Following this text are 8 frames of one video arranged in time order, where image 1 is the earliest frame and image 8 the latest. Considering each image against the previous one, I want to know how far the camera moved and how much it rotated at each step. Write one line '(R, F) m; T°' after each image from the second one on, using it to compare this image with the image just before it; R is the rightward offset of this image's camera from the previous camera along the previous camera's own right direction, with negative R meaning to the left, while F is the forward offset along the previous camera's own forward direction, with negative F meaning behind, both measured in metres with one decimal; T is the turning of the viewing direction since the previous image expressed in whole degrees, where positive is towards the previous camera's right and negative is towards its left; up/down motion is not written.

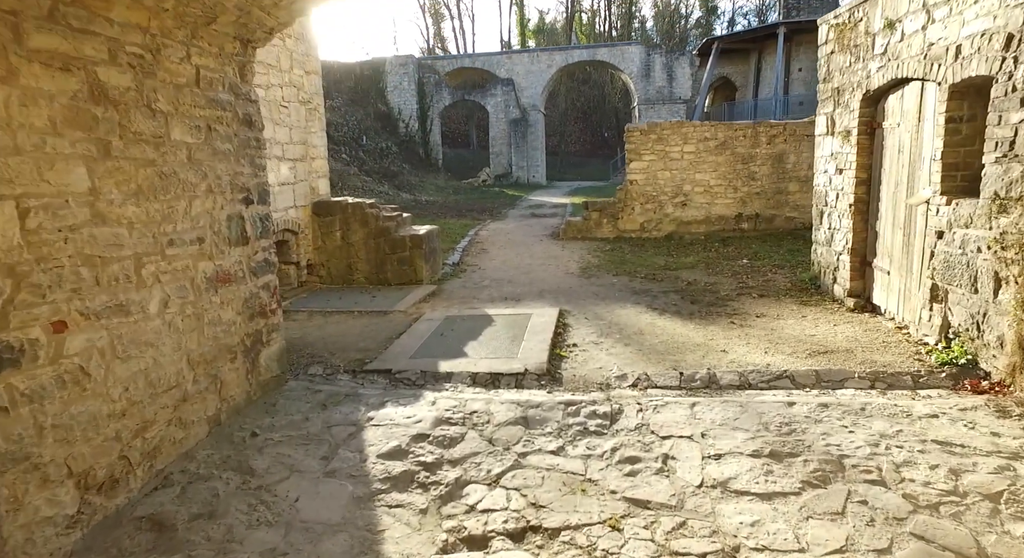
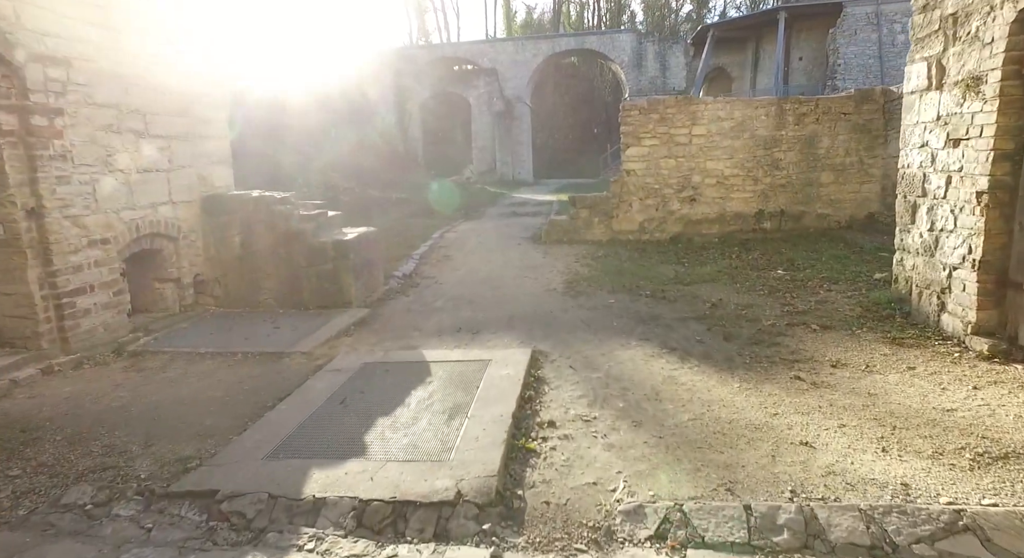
(+0.3, +2.1) m; +1°
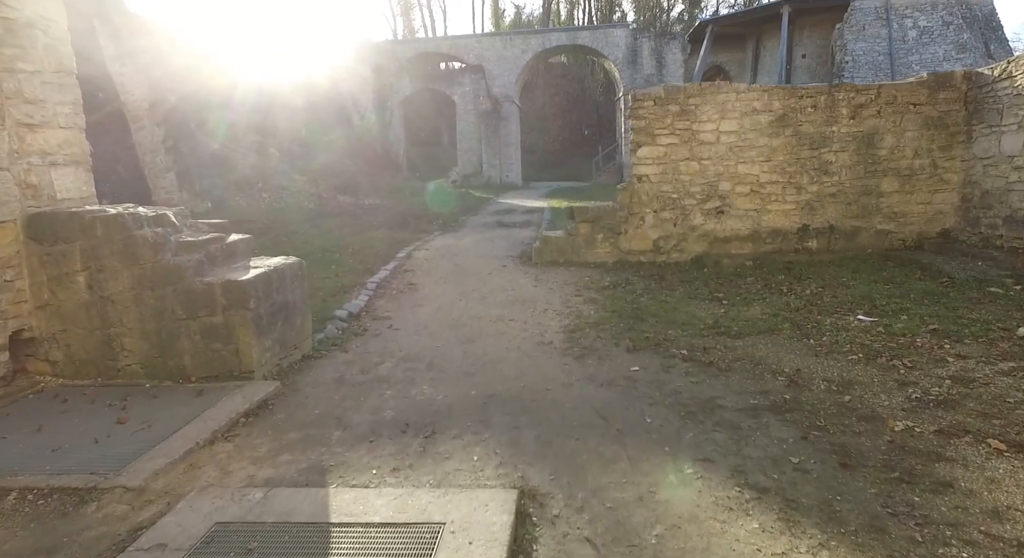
(+0.1, +2.0) m; +1°
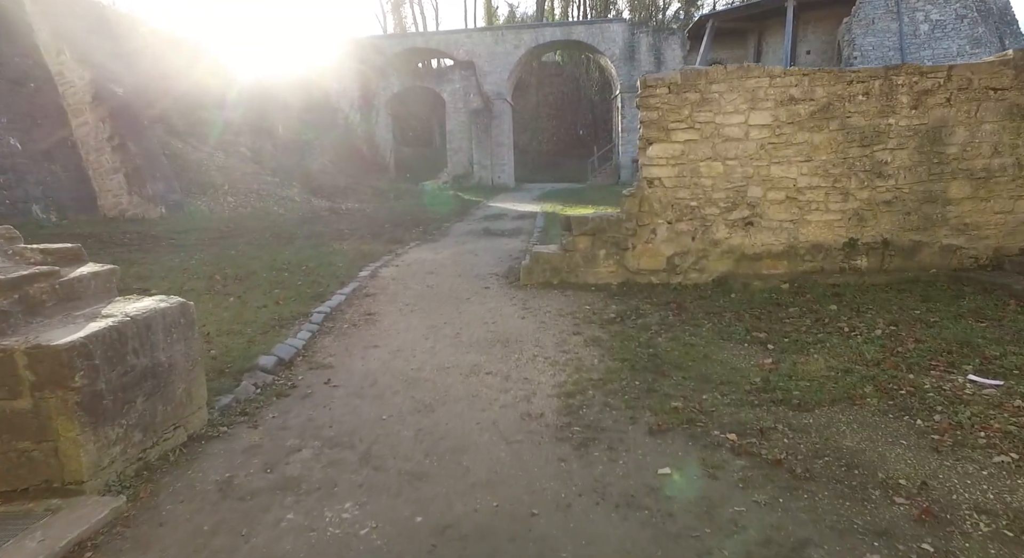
(+0.1, +1.5) m; +1°
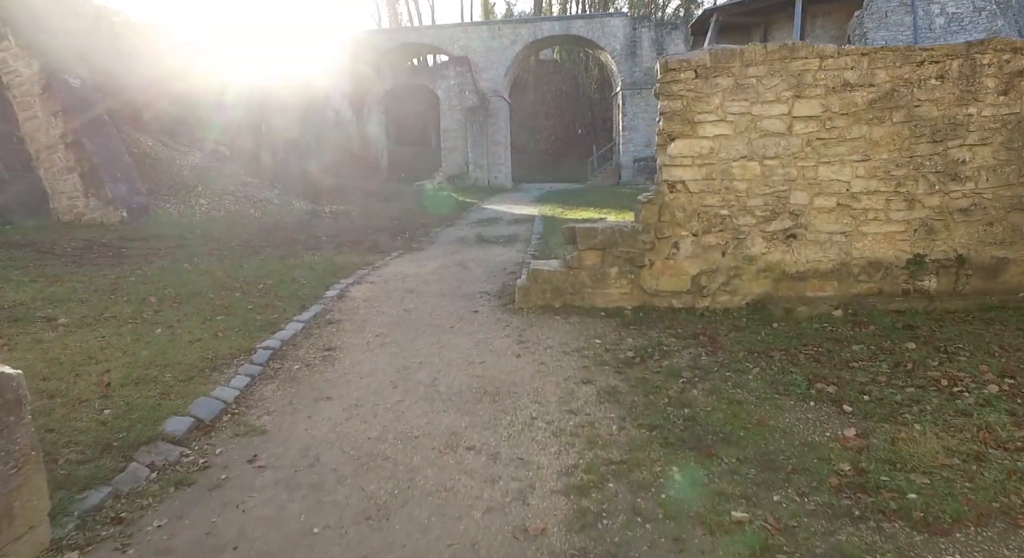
(0.0, +1.2) m; 0°
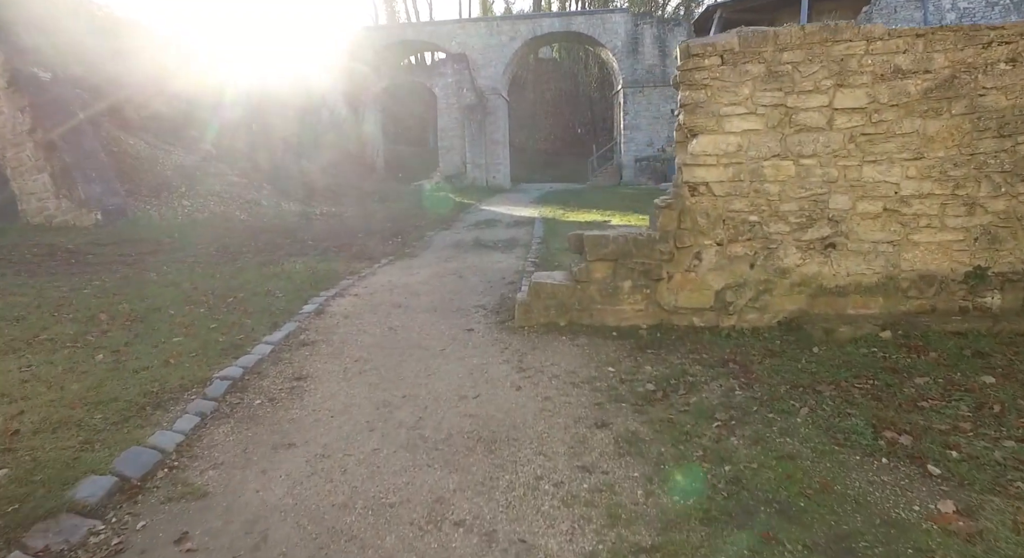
(0.0, +0.7) m; 0°
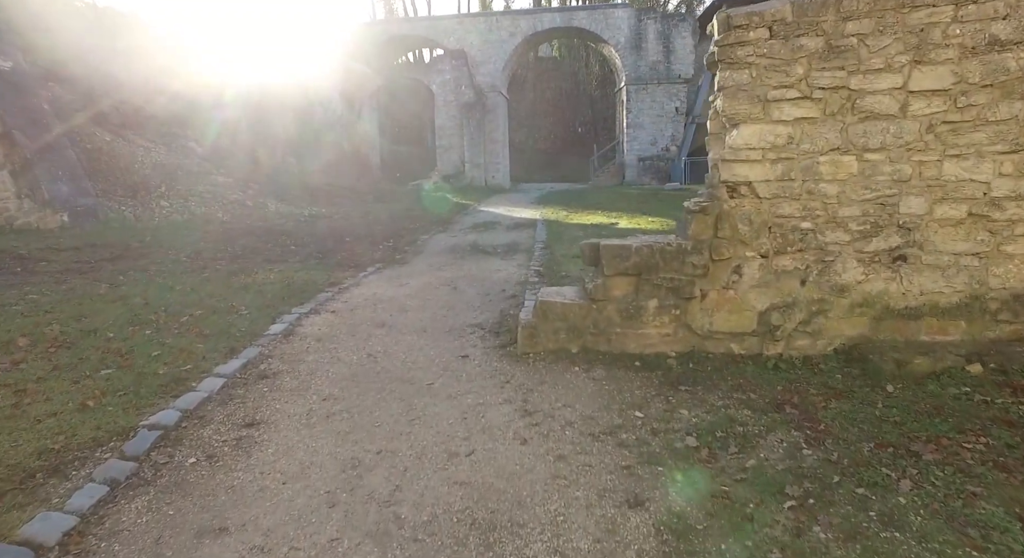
(0.0, +0.9) m; 0°
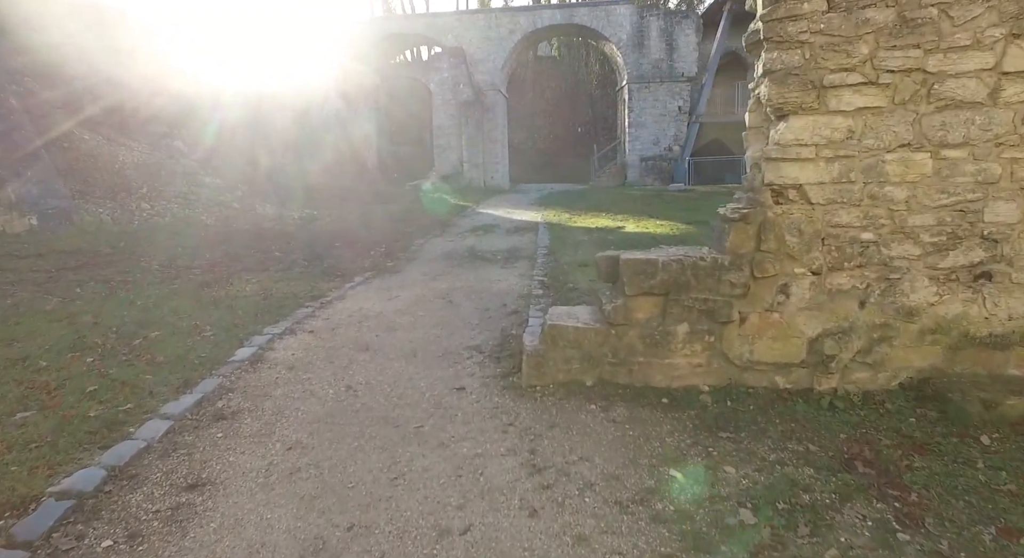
(0.0, +0.7) m; 0°
